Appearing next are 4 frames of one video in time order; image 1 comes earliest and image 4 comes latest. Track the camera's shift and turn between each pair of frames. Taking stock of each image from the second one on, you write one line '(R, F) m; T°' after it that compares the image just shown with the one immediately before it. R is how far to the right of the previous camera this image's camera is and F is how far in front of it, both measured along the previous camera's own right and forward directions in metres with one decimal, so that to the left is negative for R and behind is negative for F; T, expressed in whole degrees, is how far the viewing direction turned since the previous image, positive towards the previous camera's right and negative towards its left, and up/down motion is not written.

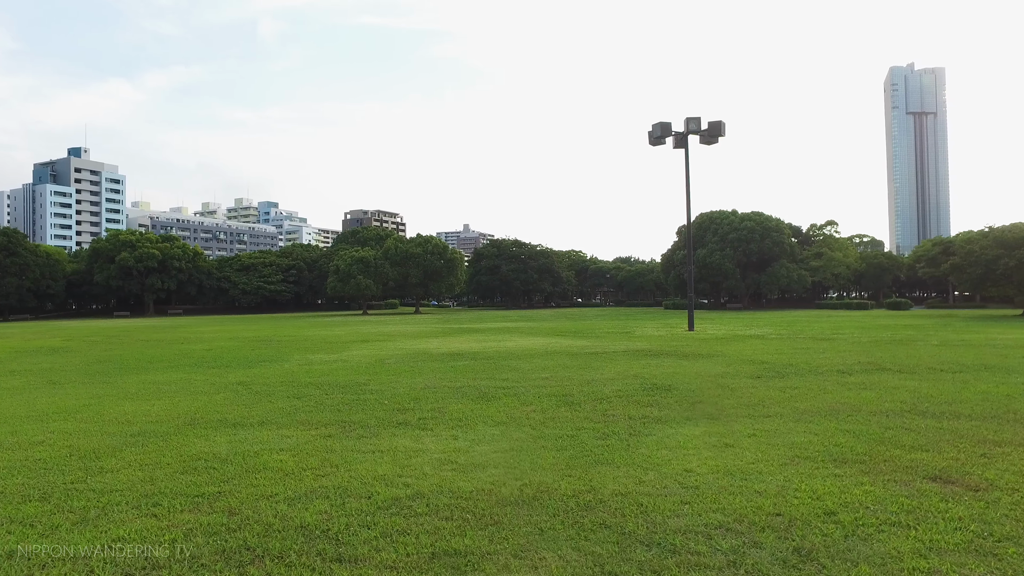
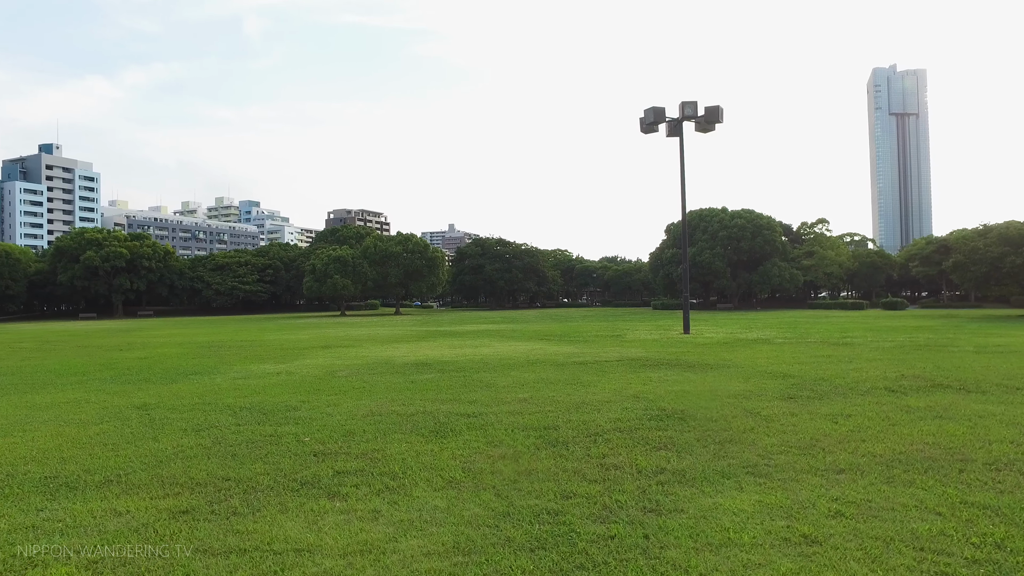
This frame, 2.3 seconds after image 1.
(+0.2, +2.0) m; +1°
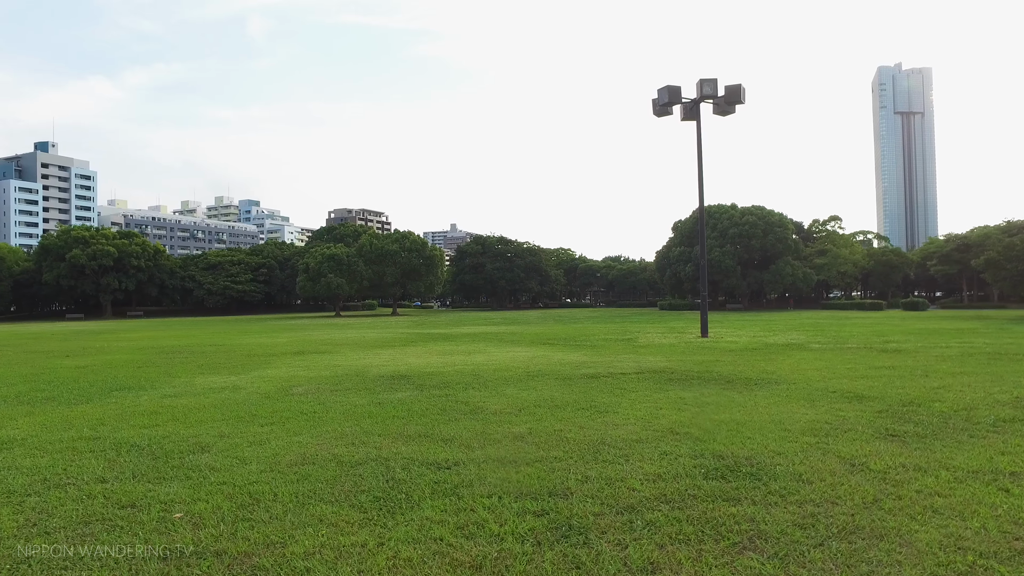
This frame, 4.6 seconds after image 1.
(+0.1, +2.2) m; 0°
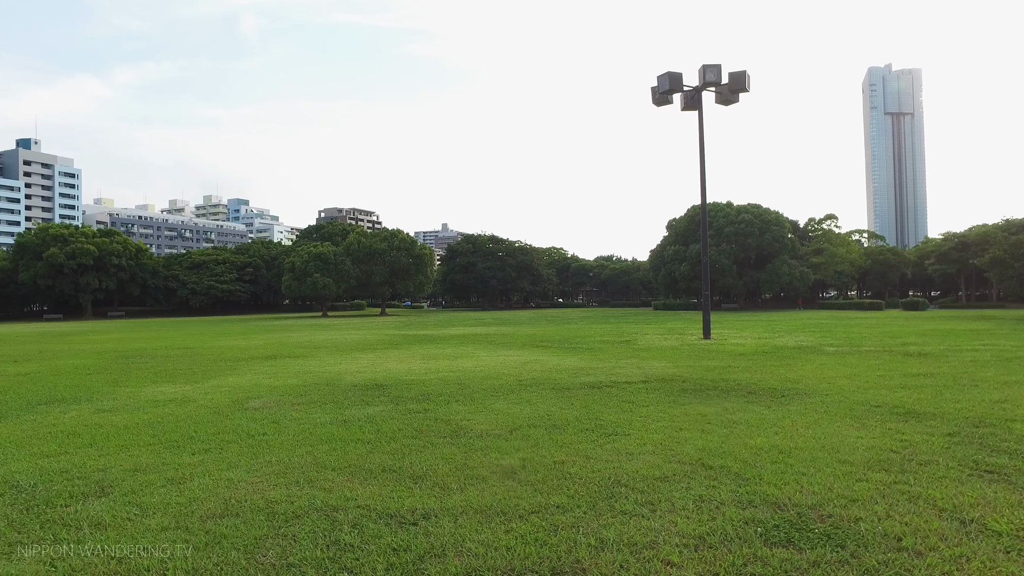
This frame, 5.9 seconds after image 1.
(0.0, +1.3) m; +1°
